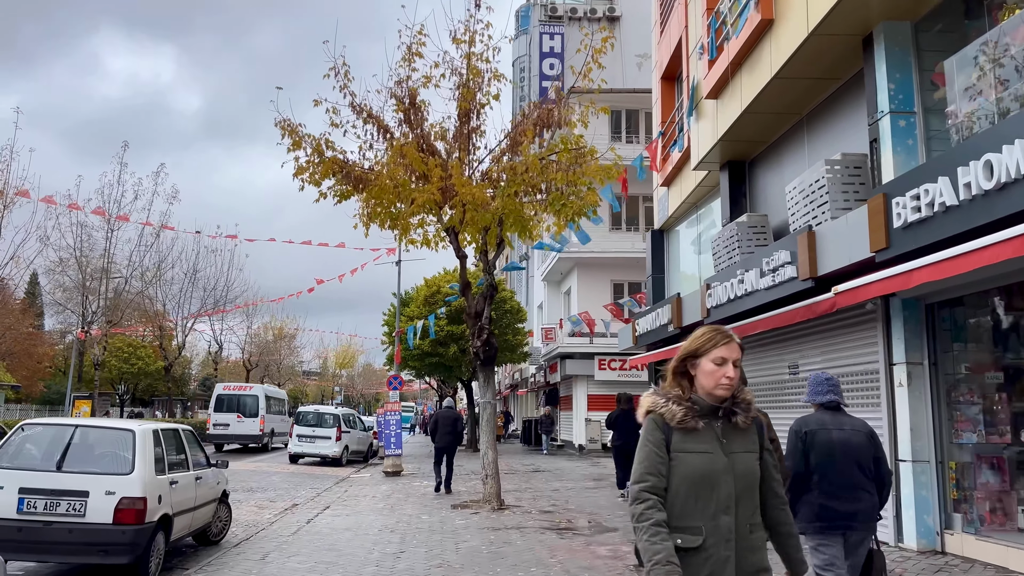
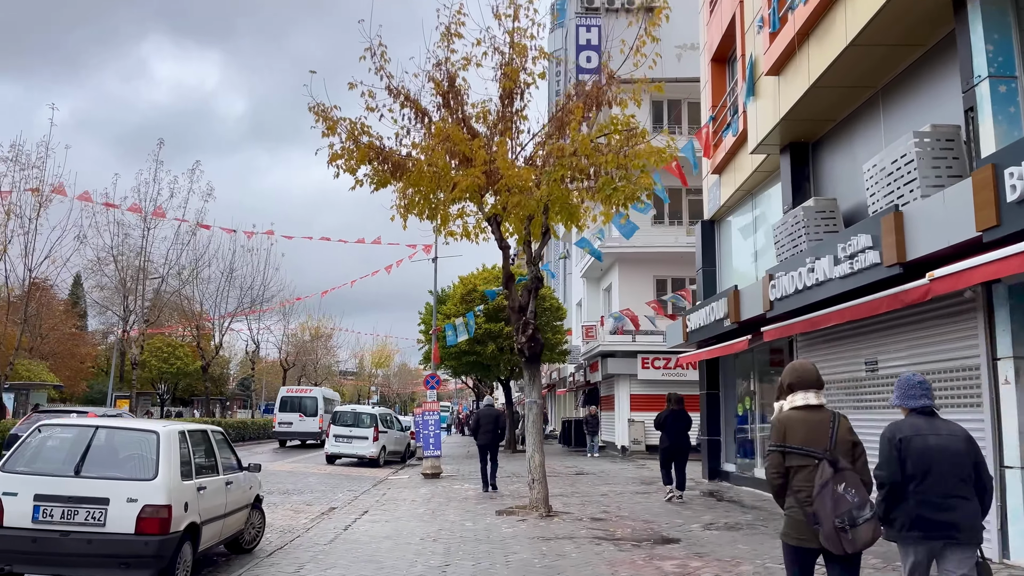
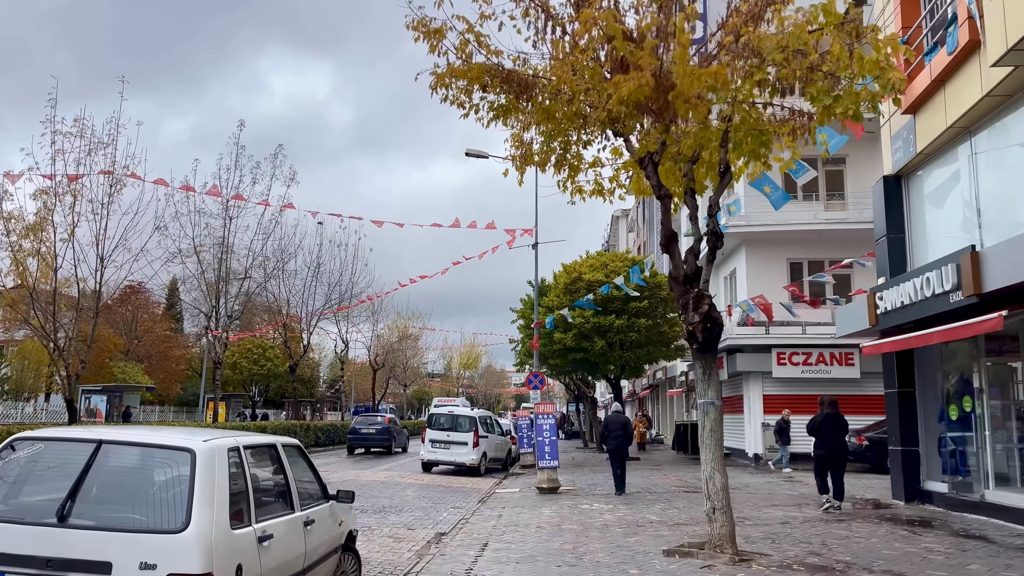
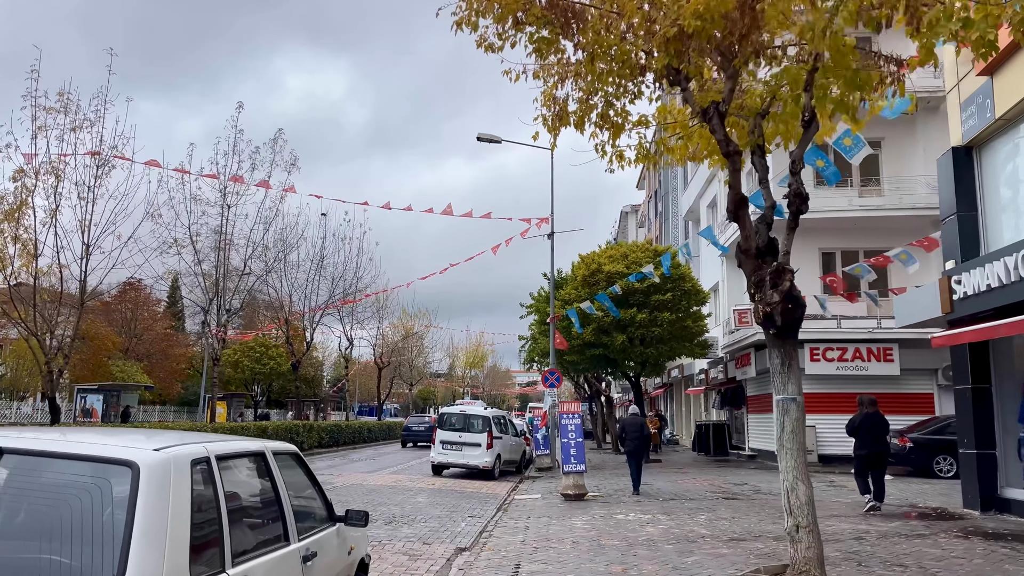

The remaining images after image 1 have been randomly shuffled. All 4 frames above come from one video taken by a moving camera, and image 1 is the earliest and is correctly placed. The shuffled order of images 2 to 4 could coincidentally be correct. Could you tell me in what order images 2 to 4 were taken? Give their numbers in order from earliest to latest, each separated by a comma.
2, 3, 4
